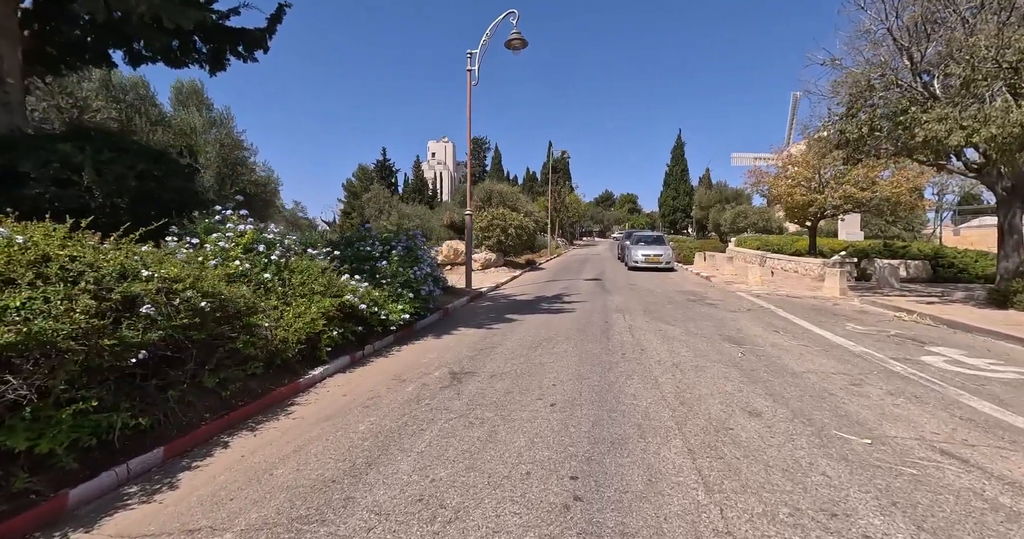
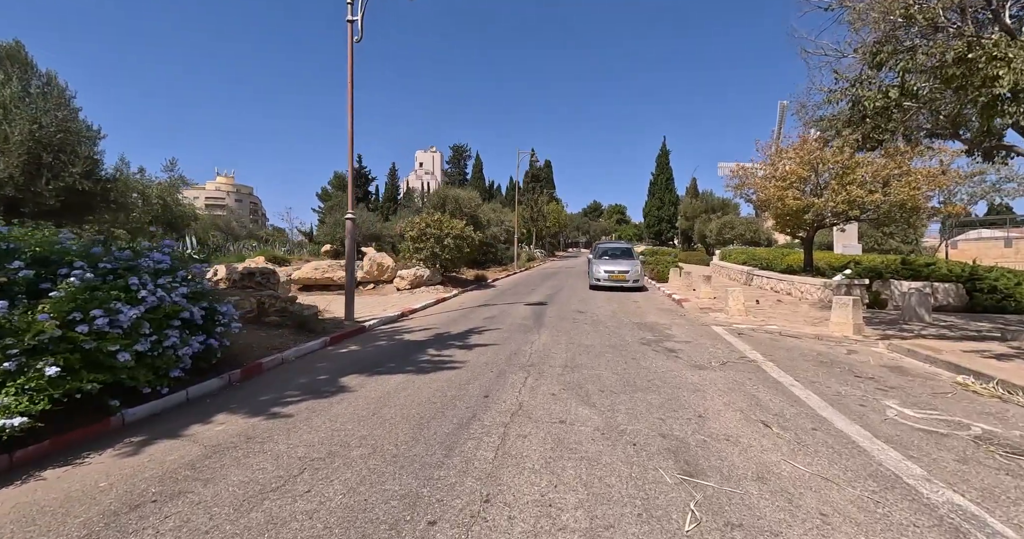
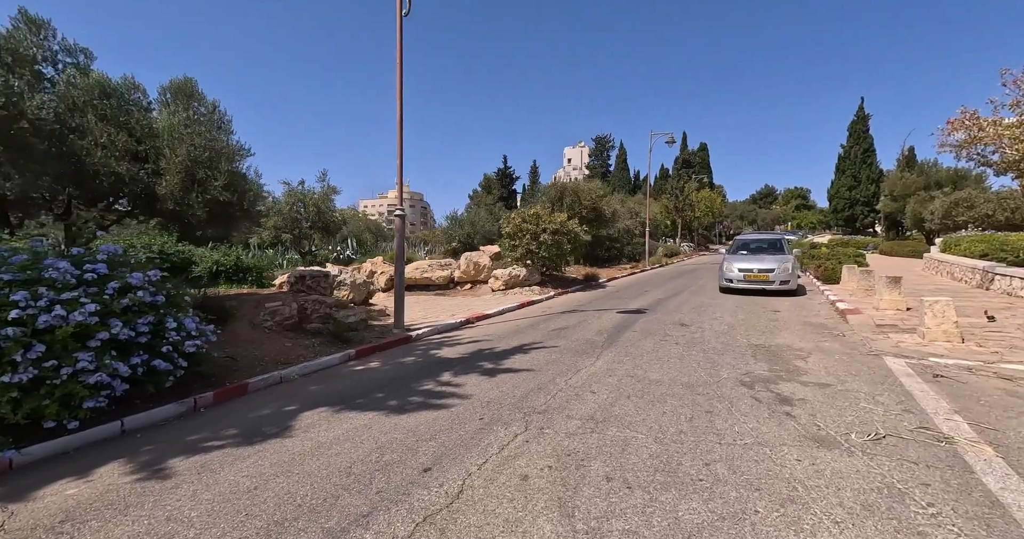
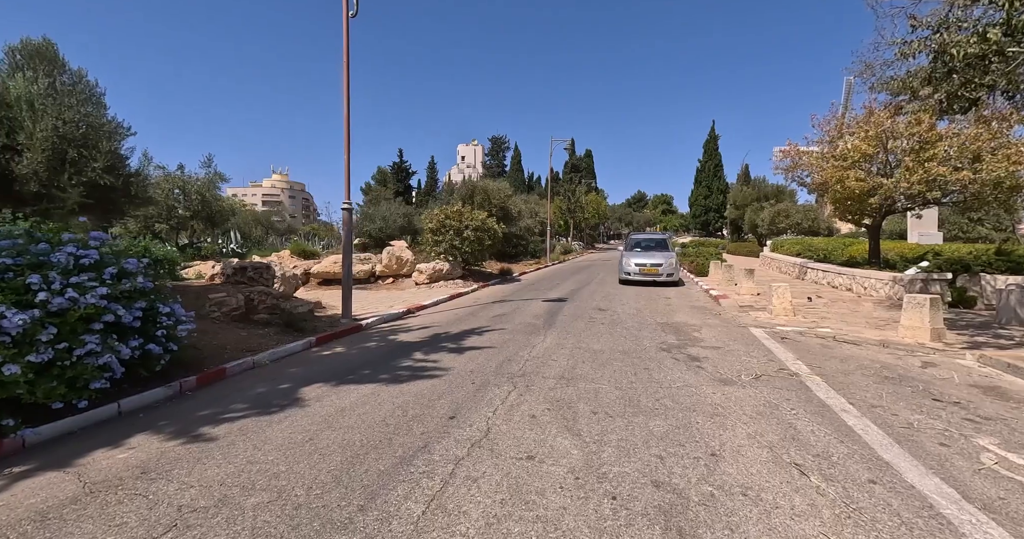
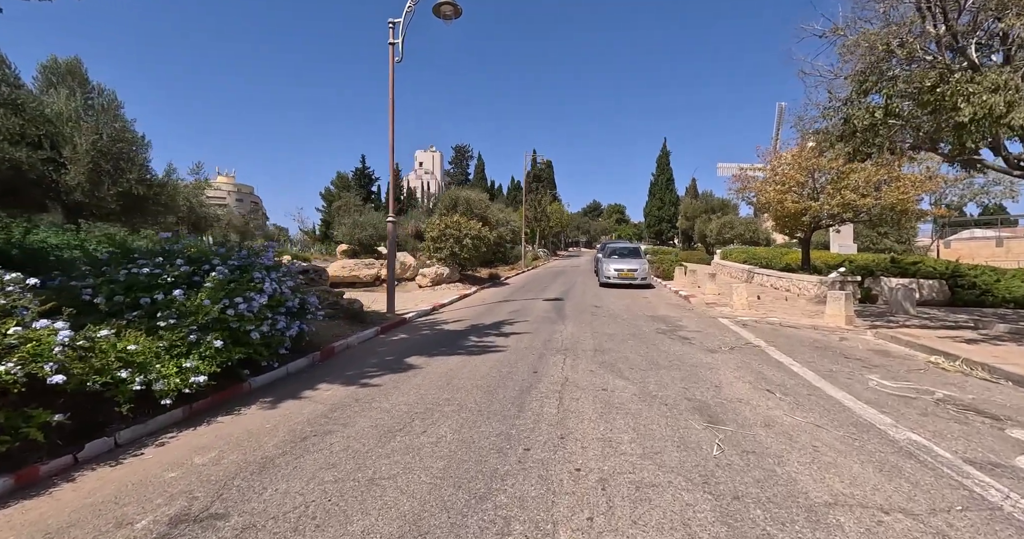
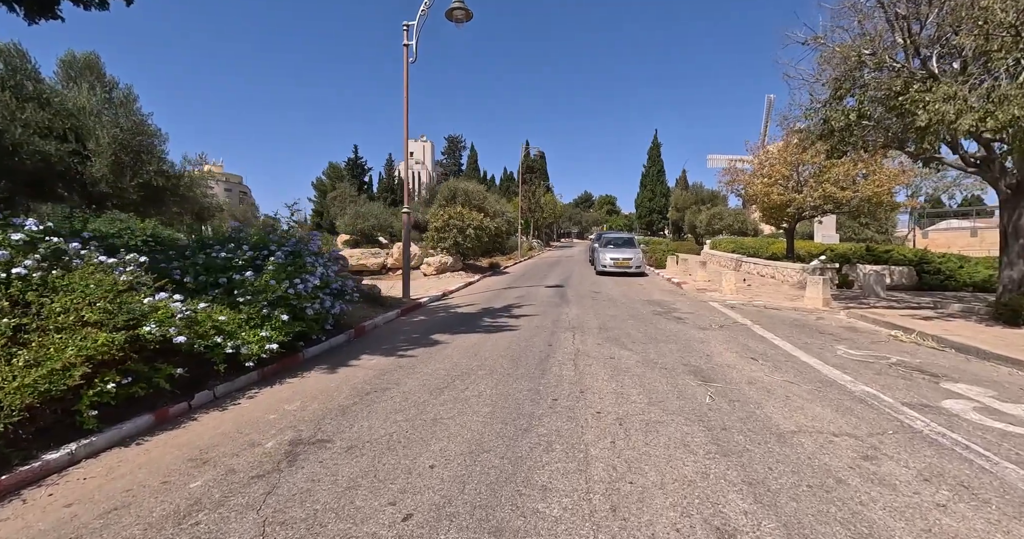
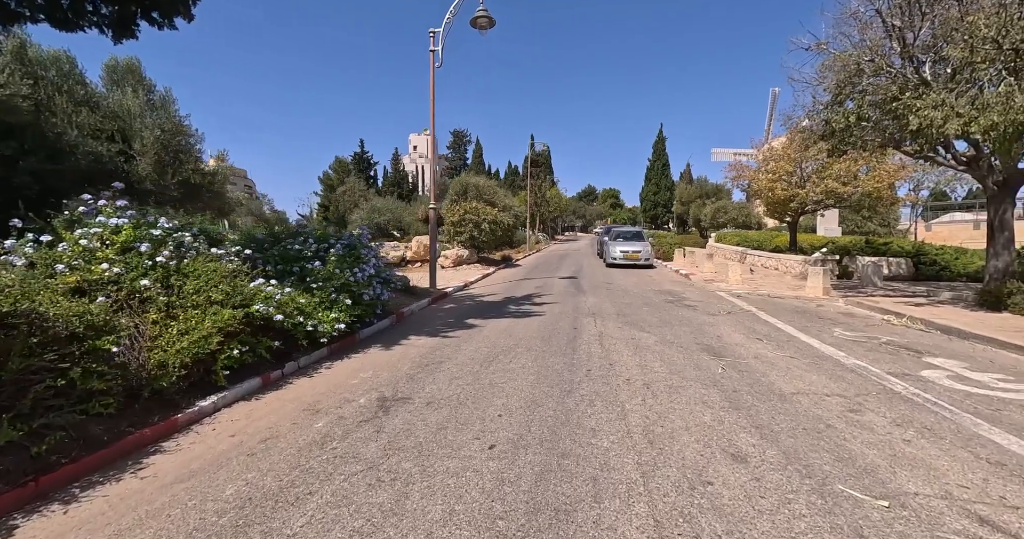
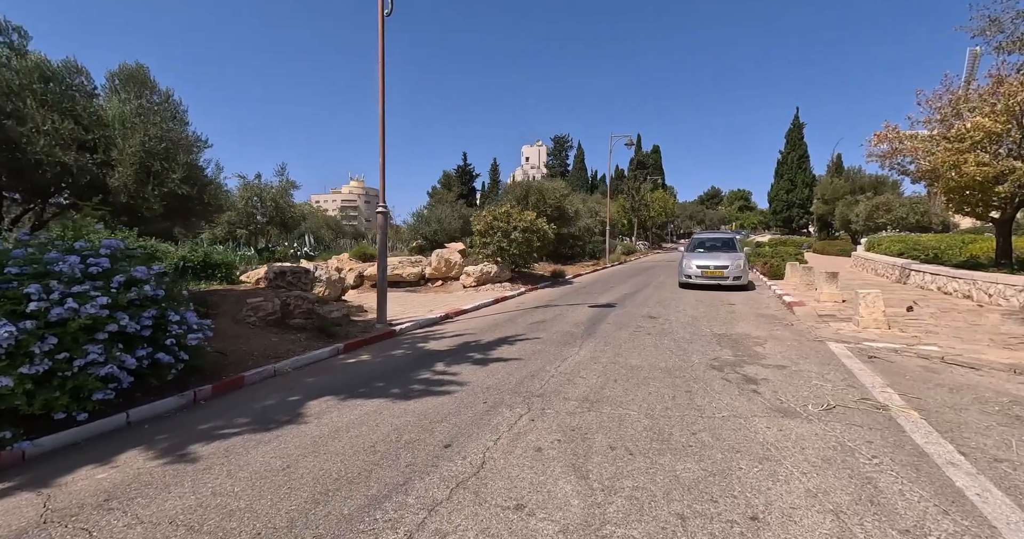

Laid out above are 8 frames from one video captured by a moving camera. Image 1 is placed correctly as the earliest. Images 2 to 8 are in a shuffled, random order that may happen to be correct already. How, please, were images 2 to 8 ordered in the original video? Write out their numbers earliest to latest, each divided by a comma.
7, 6, 5, 2, 4, 8, 3
